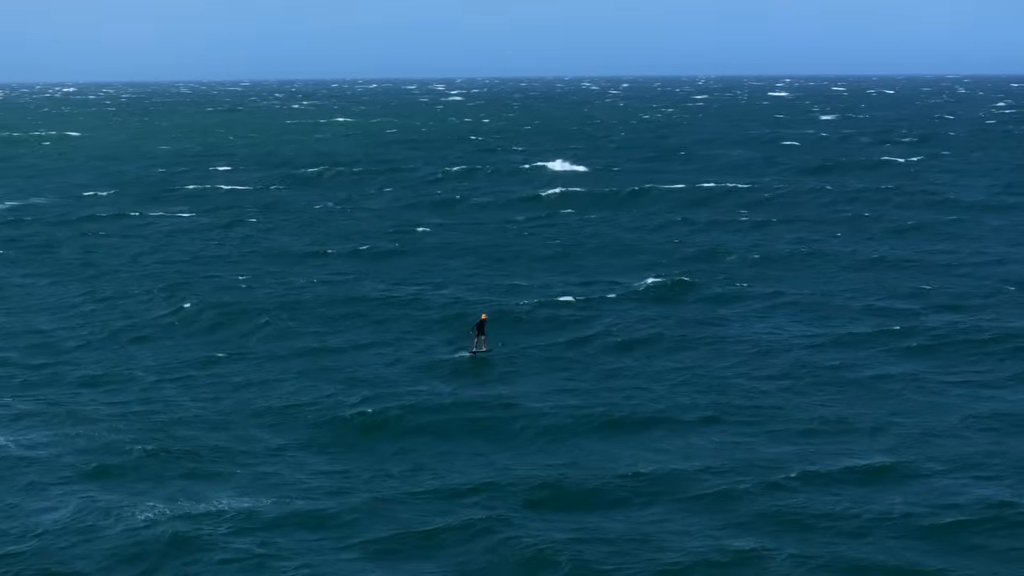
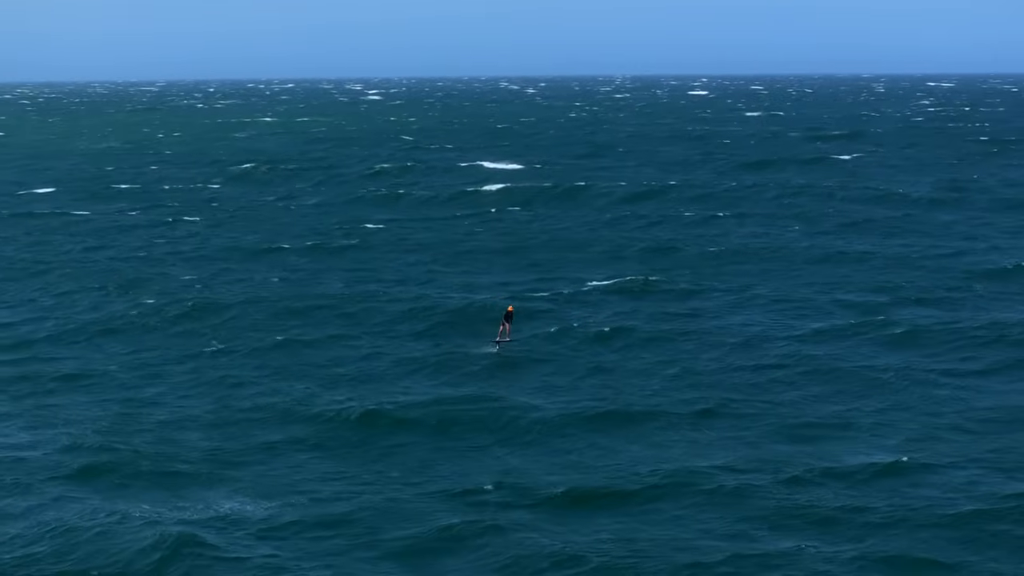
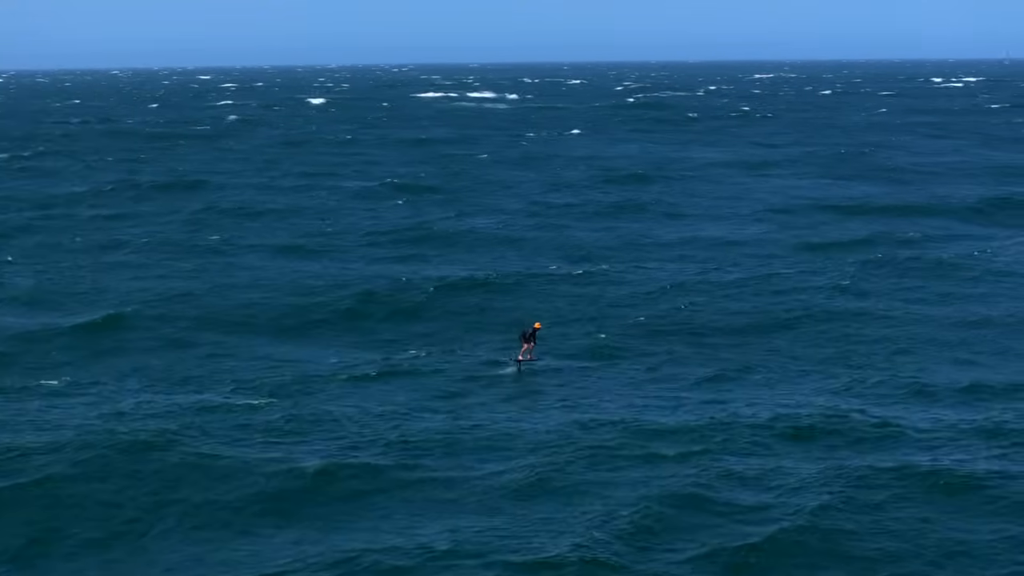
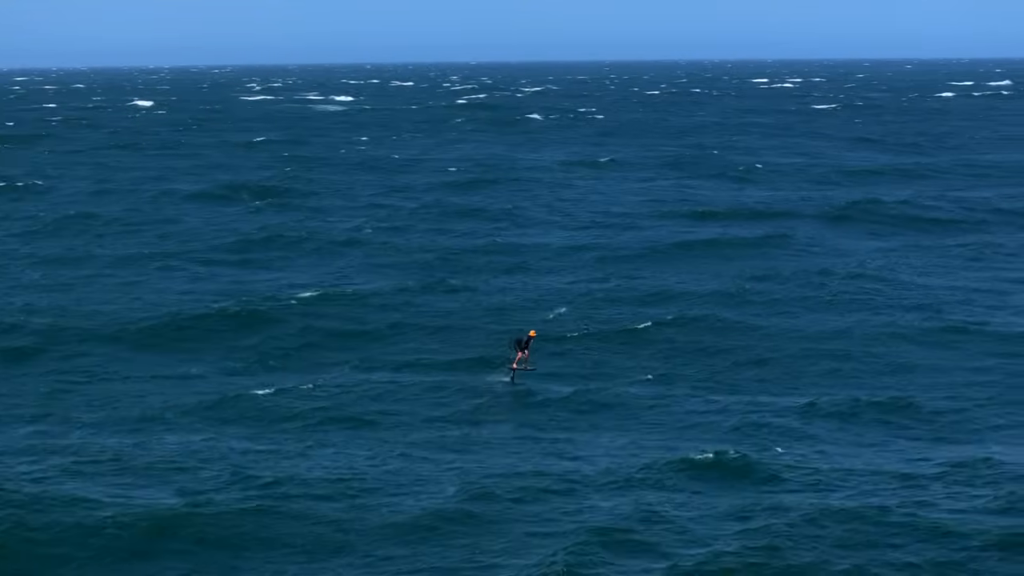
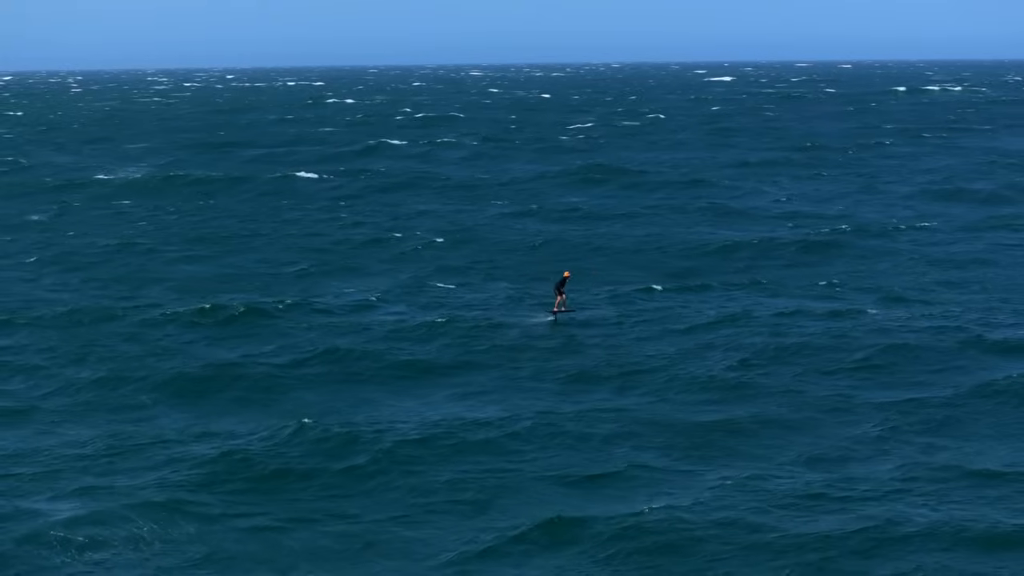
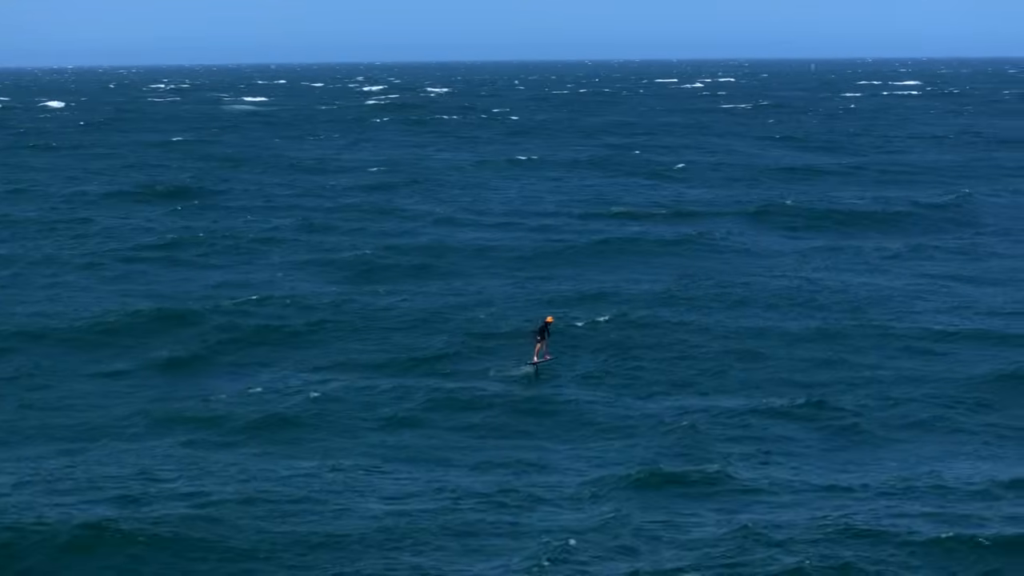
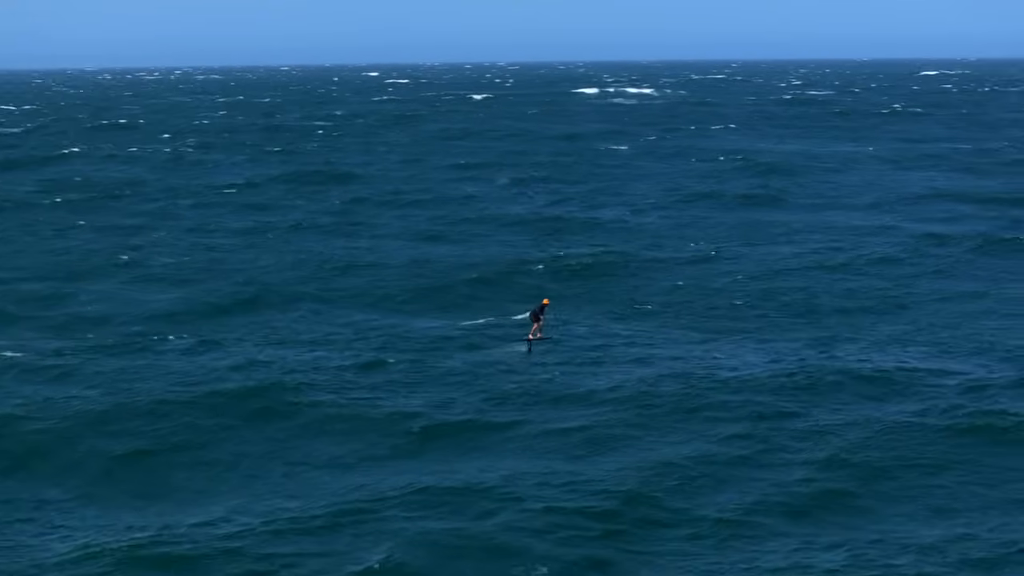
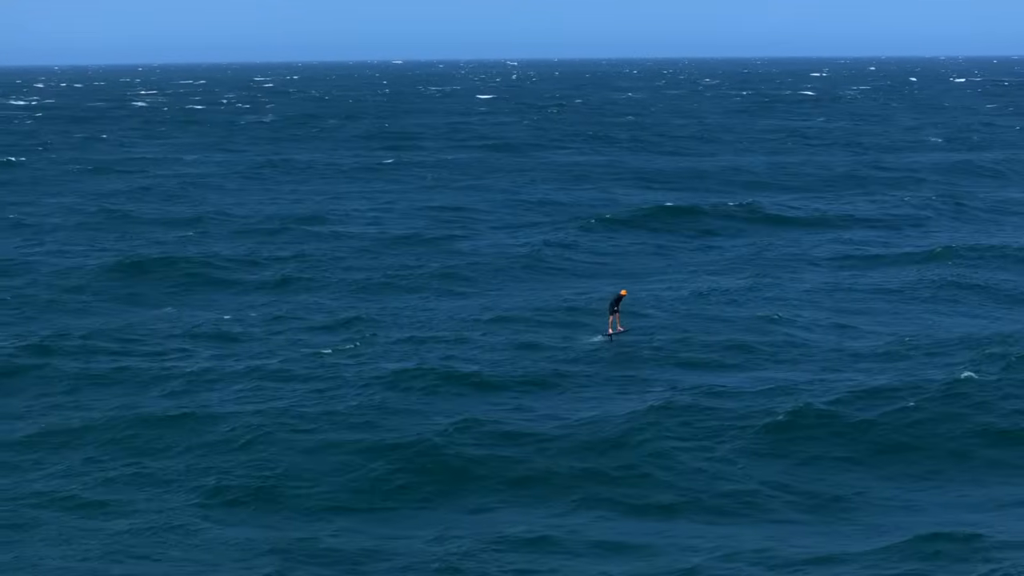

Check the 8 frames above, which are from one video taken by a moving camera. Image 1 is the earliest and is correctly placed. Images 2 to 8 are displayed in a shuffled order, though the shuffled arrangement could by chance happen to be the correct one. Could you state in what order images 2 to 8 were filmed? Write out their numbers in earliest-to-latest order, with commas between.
2, 5, 7, 3, 4, 6, 8
